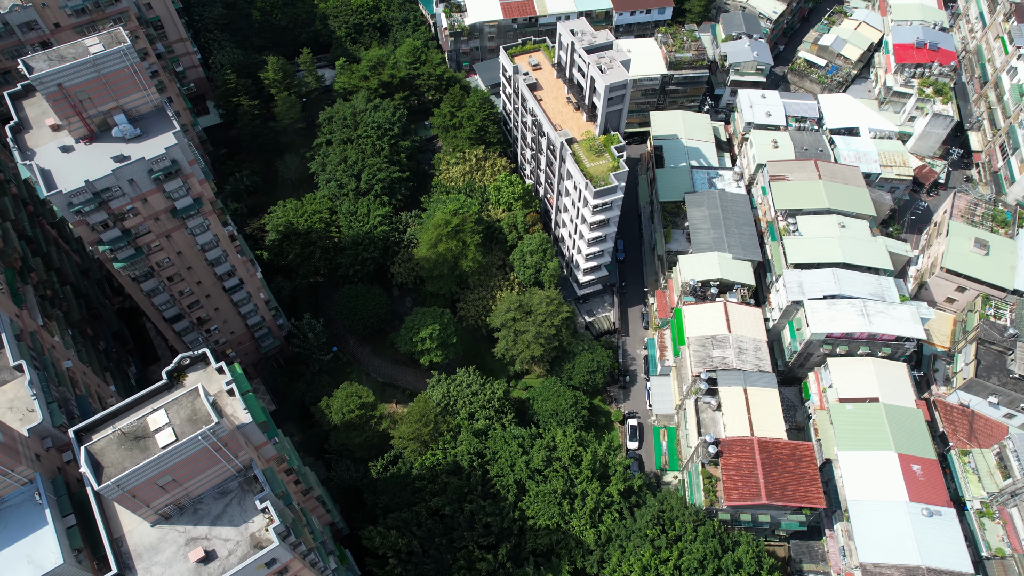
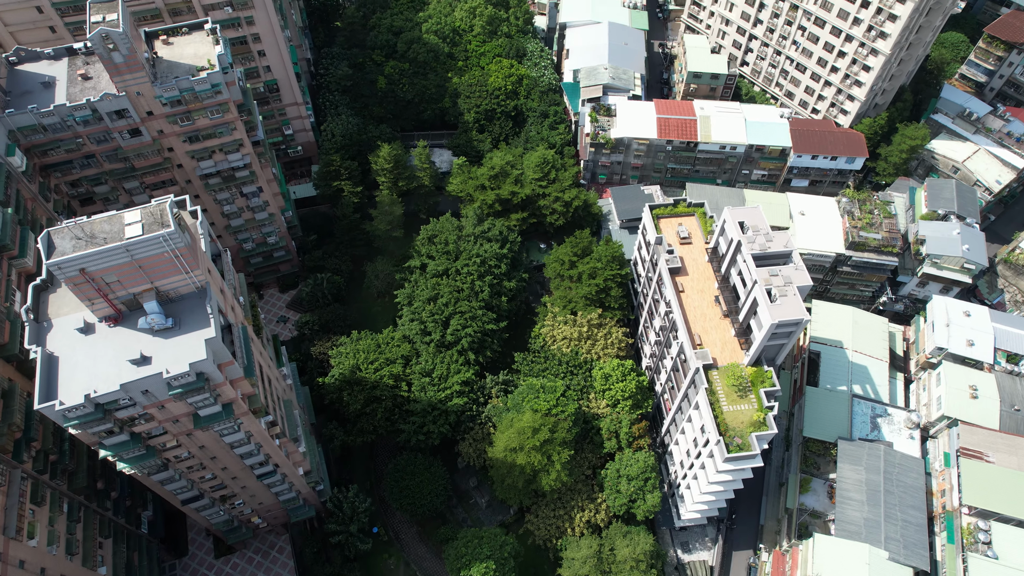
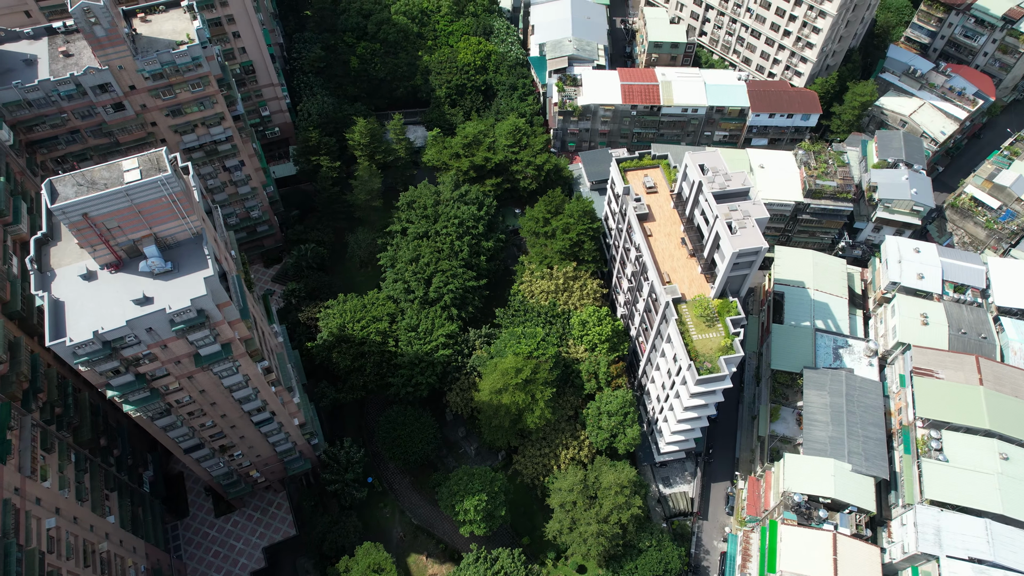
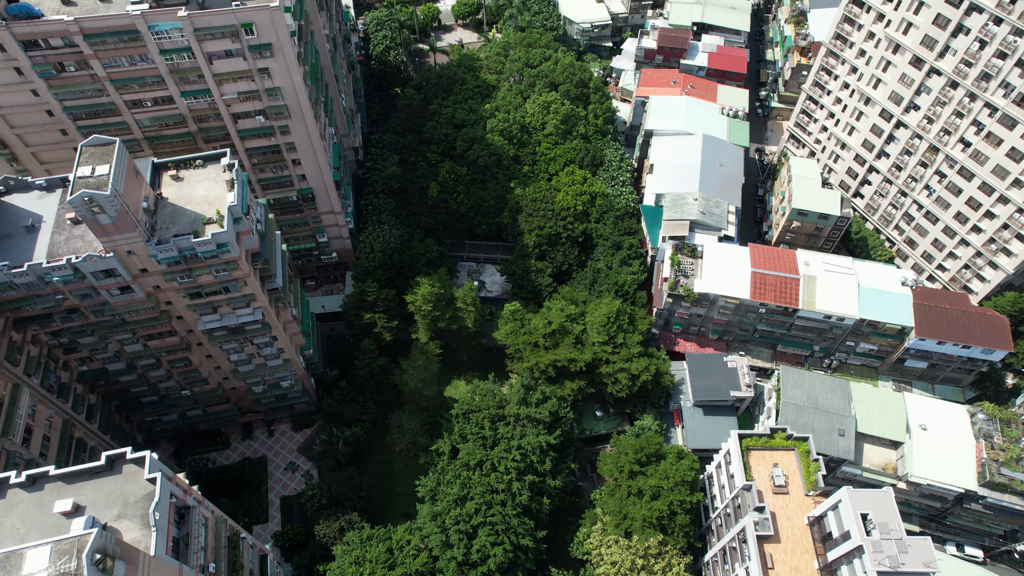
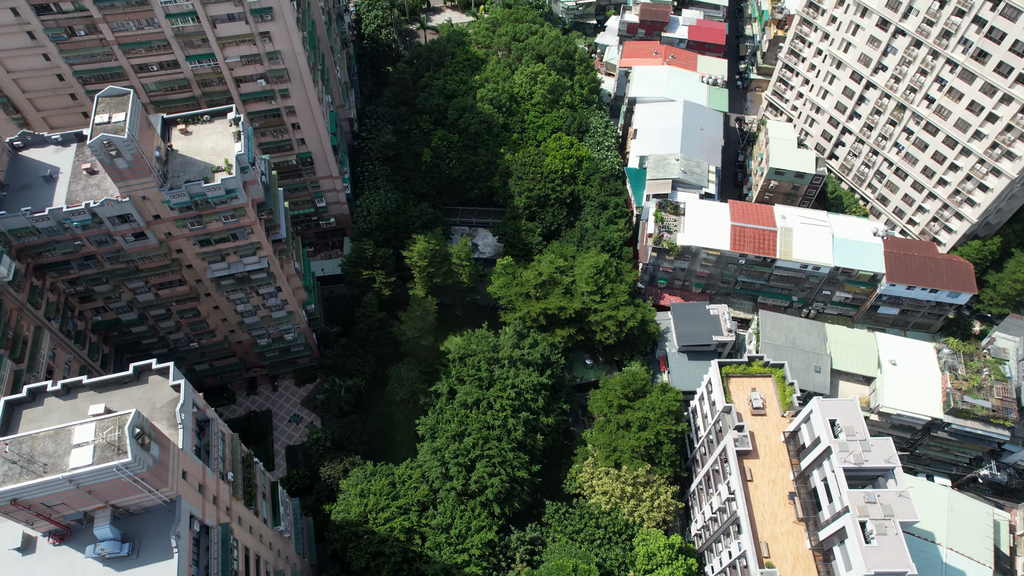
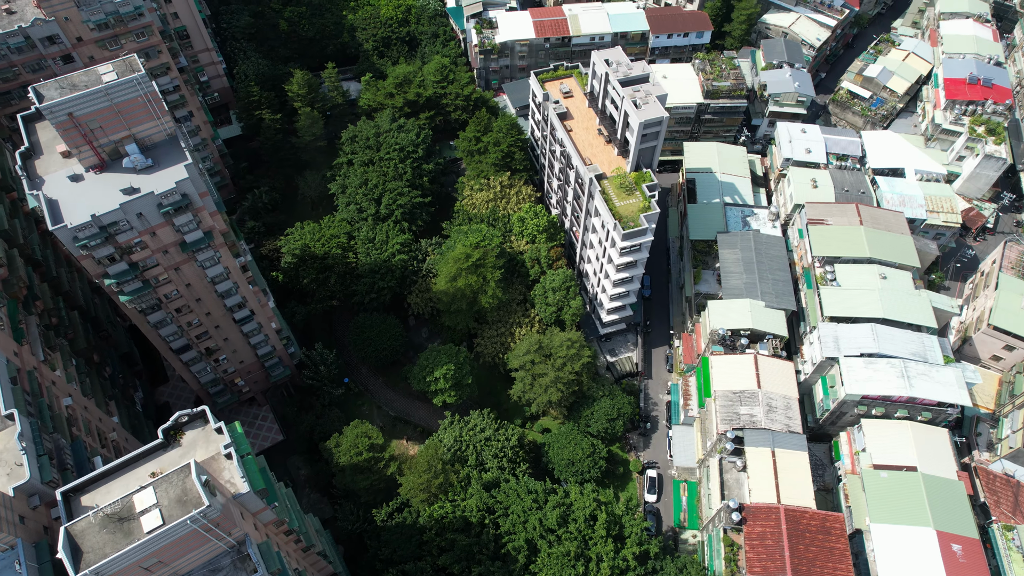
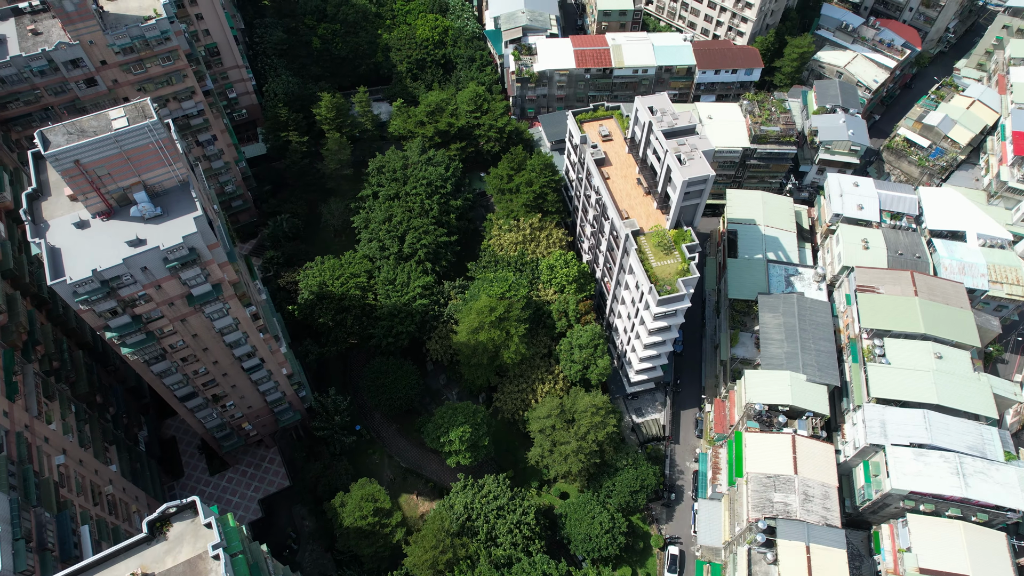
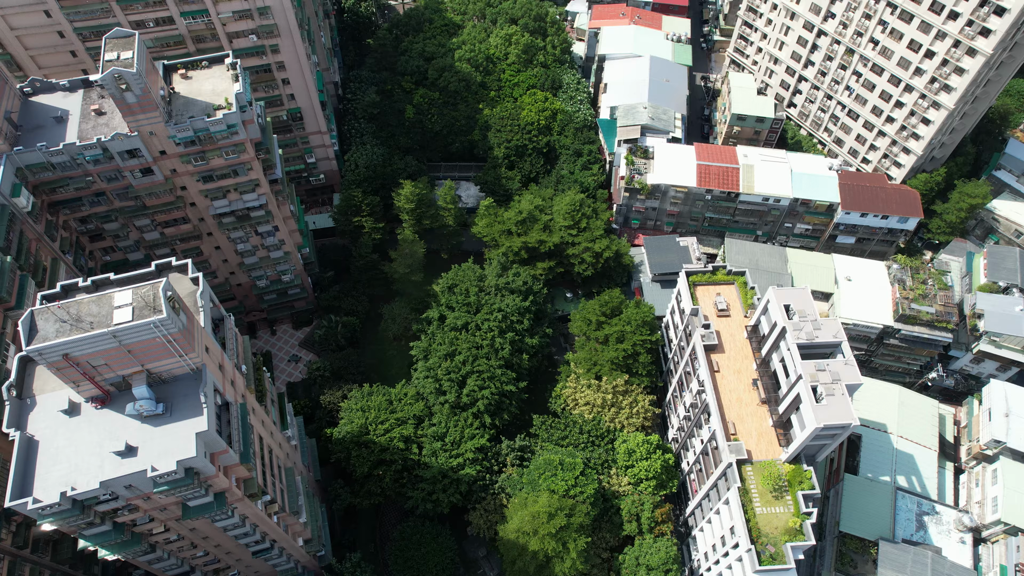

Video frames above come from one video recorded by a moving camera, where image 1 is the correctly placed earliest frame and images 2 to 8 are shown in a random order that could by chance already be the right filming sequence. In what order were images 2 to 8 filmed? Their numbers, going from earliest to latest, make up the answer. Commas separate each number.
6, 7, 3, 2, 8, 5, 4
